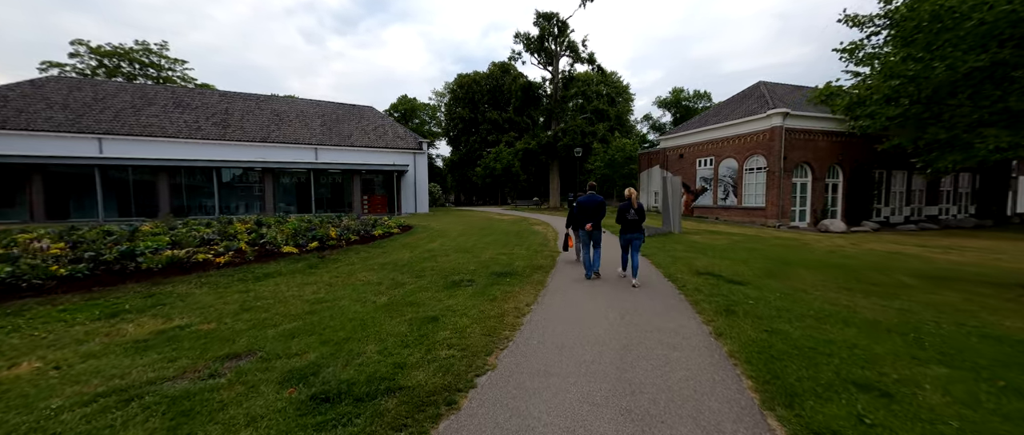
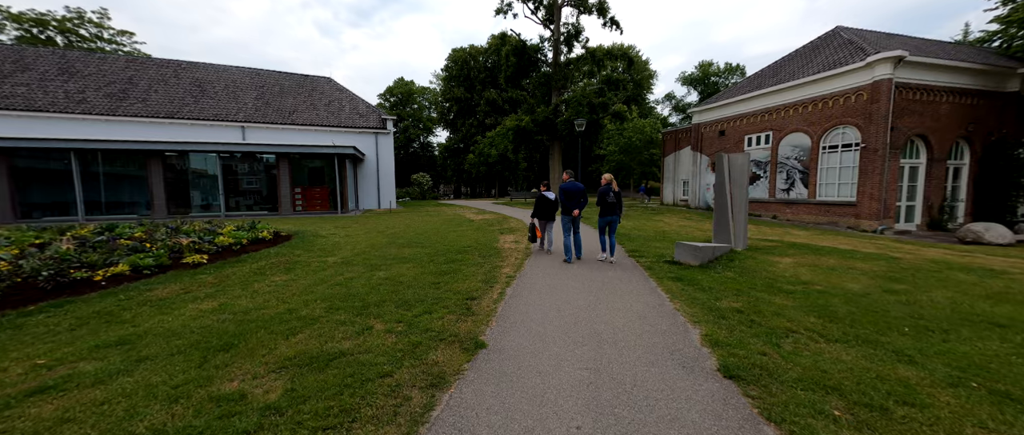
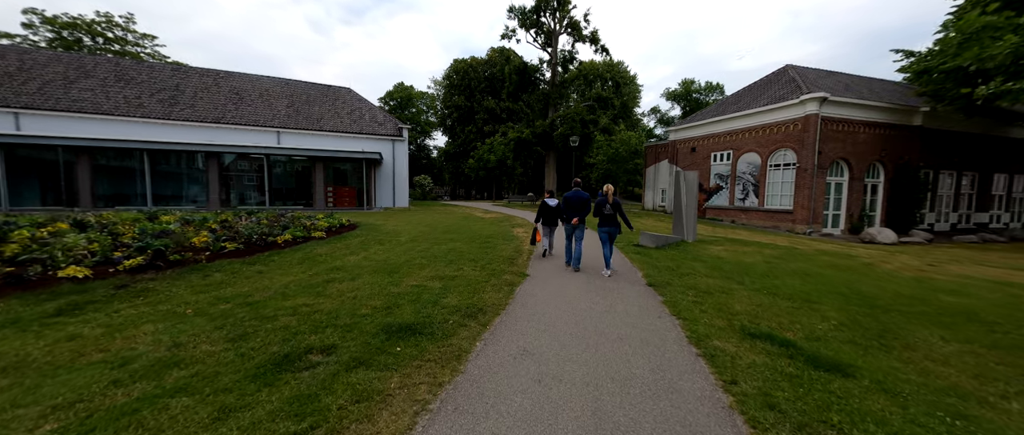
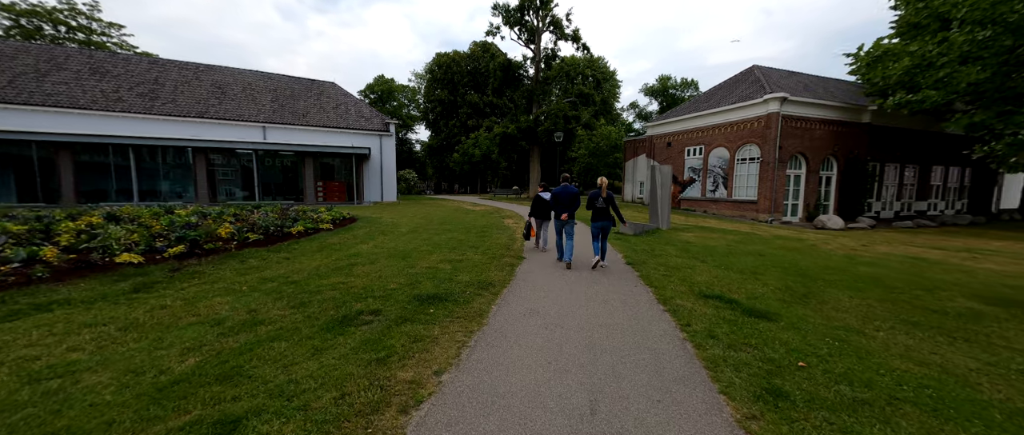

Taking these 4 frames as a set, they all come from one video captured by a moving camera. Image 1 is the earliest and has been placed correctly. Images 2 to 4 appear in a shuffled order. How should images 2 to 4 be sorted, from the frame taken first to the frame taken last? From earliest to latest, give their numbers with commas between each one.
4, 3, 2
